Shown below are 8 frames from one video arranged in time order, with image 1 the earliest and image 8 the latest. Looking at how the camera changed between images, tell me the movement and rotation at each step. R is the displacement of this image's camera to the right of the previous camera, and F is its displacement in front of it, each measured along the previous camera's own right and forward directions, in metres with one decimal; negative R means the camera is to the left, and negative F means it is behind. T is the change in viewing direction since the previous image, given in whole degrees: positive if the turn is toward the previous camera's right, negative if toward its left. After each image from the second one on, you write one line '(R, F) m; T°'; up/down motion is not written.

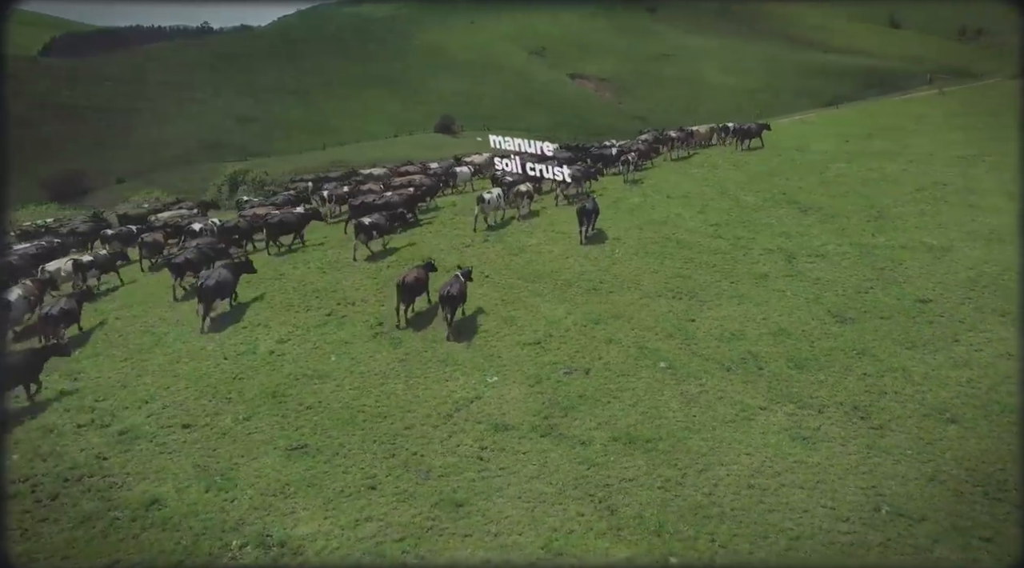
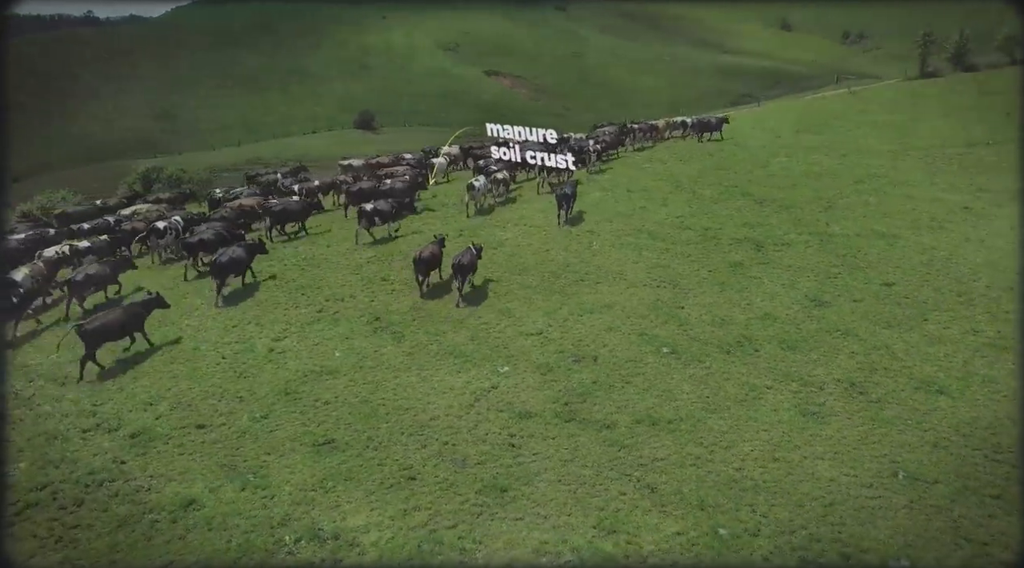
(-2.6, -0.2) m; +6°
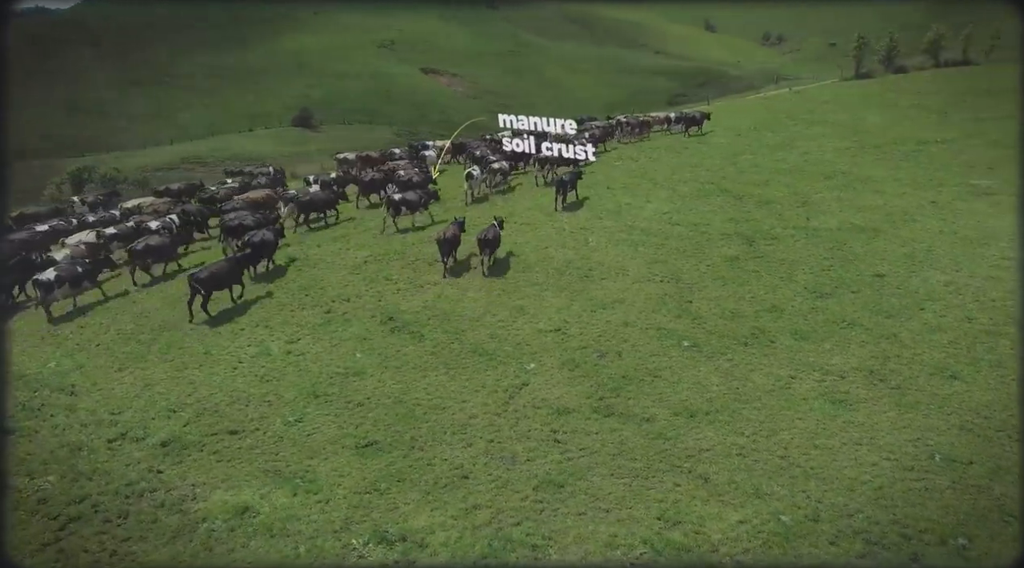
(-2.4, +0.1) m; +4°
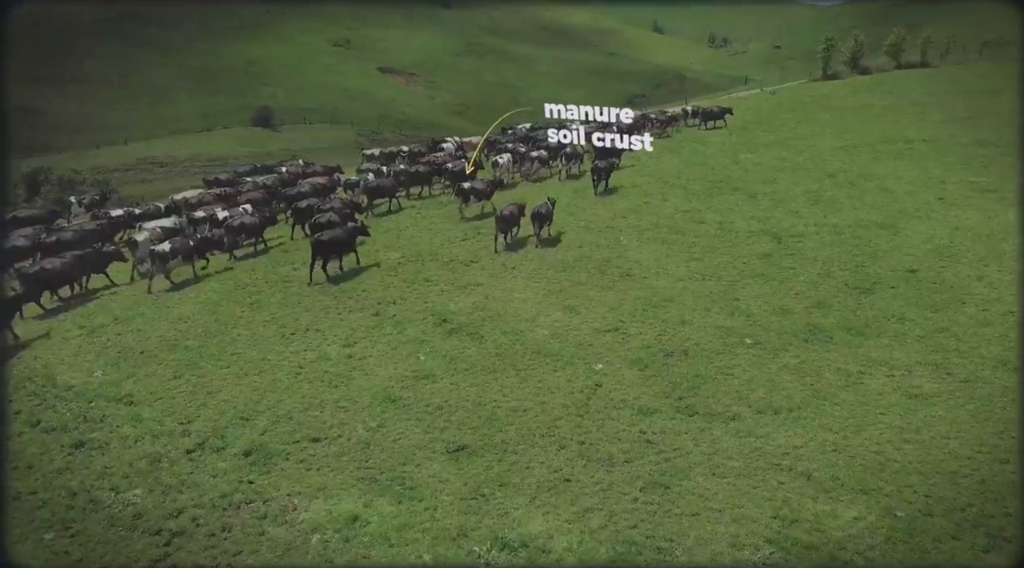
(-3.1, +0.4) m; +3°
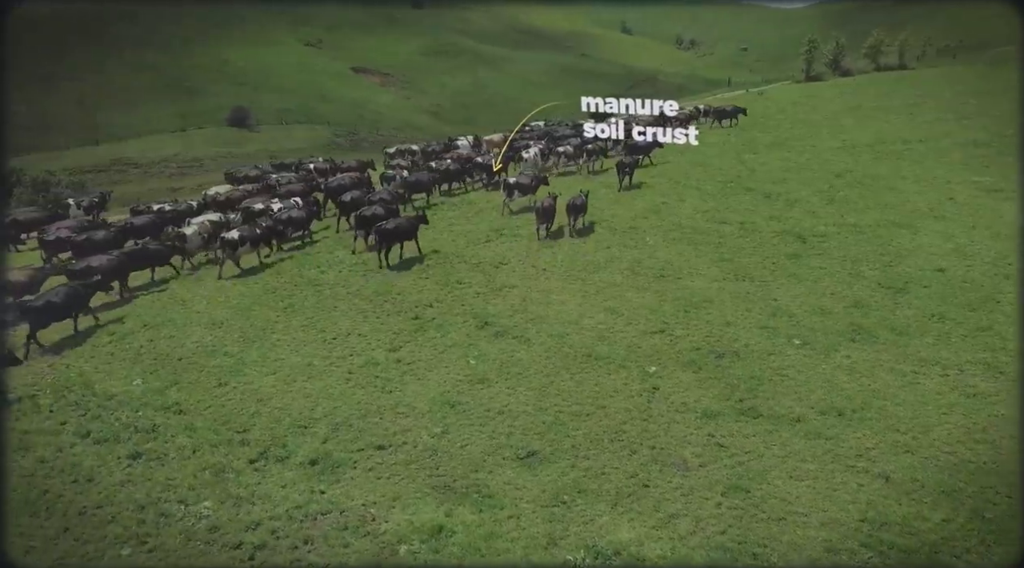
(-2.1, +0.4) m; +2°
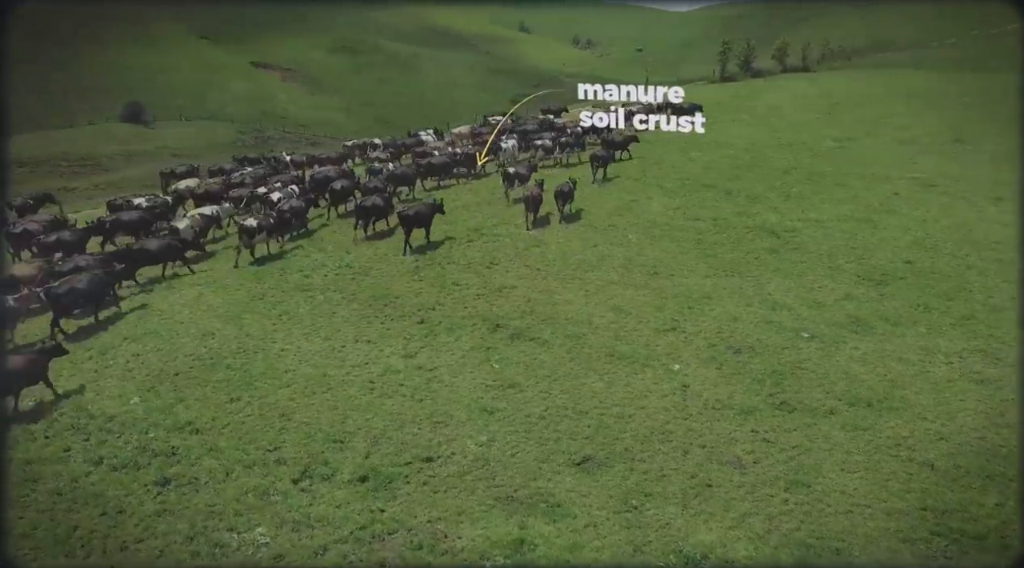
(-3.1, +0.7) m; +6°
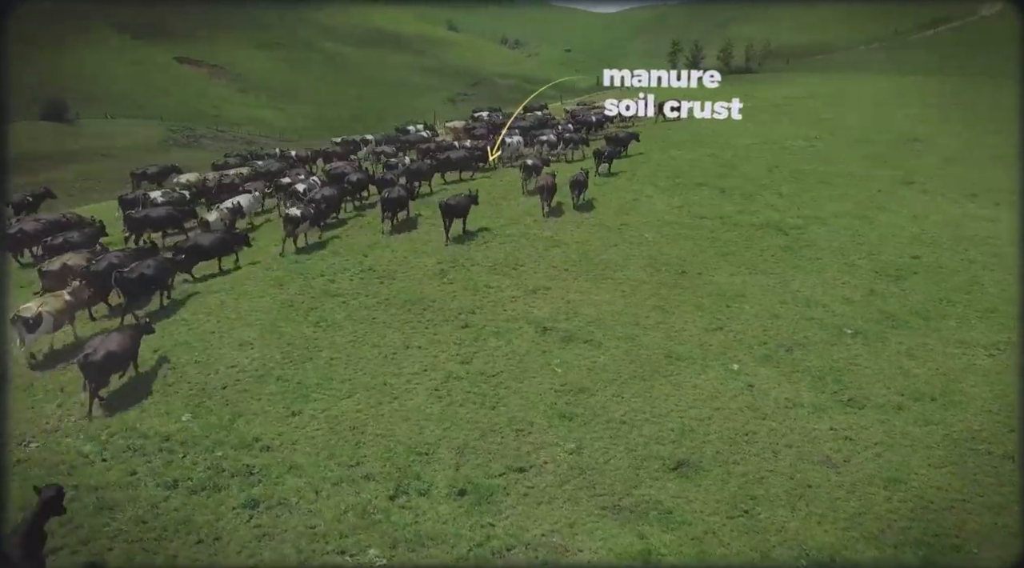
(-3.3, +0.6) m; +4°
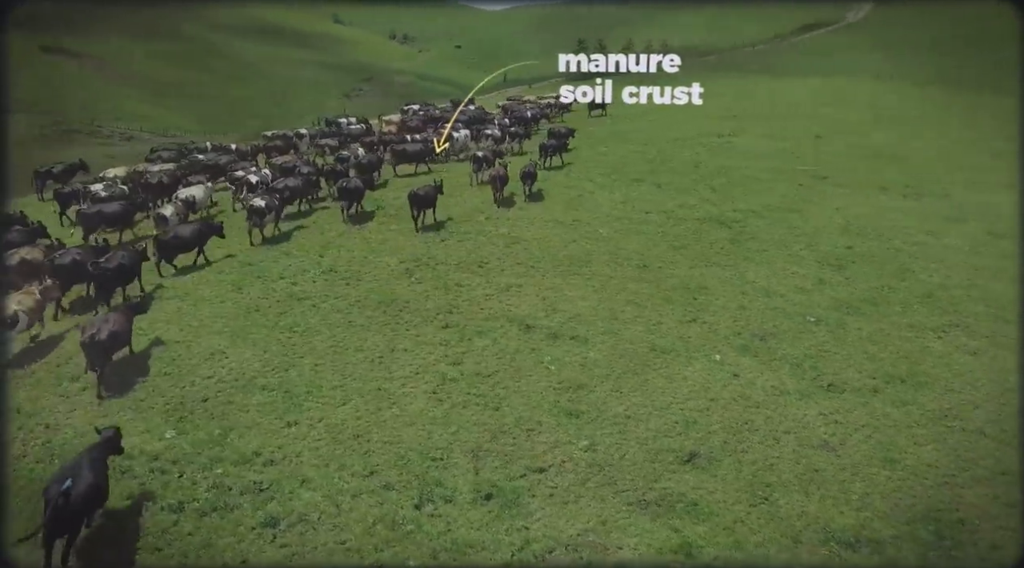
(-2.4, +0.4) m; +7°
